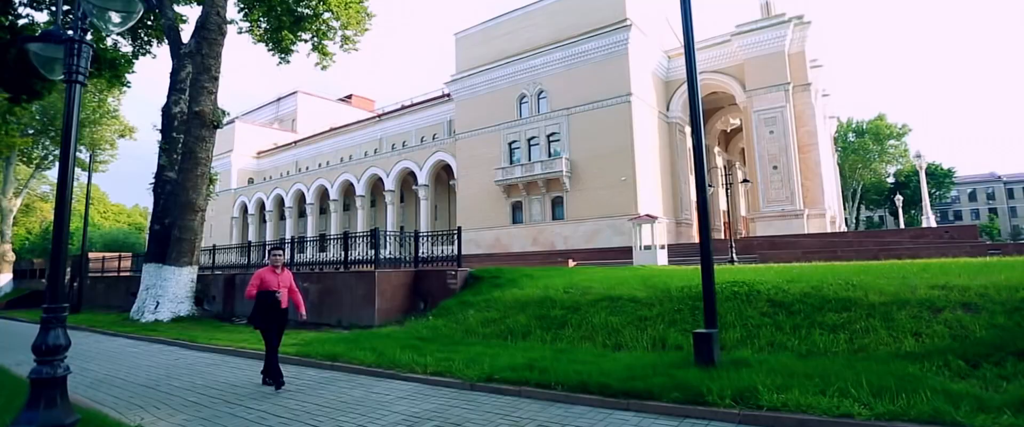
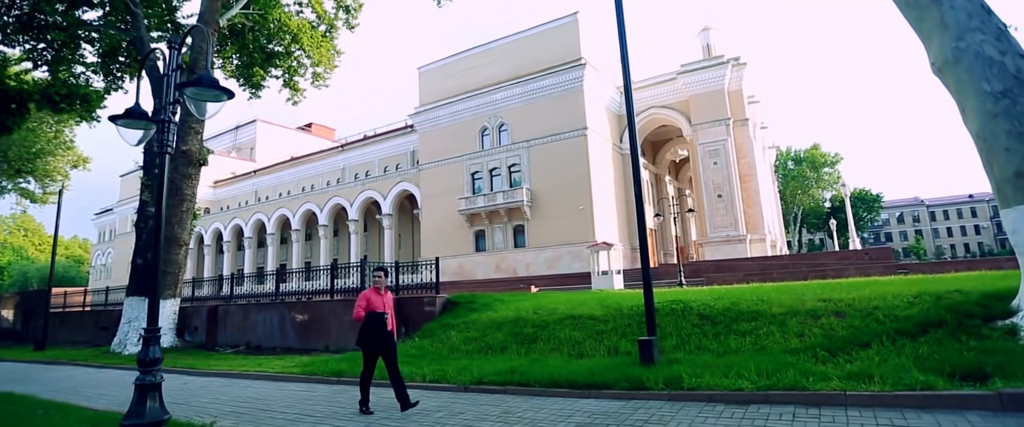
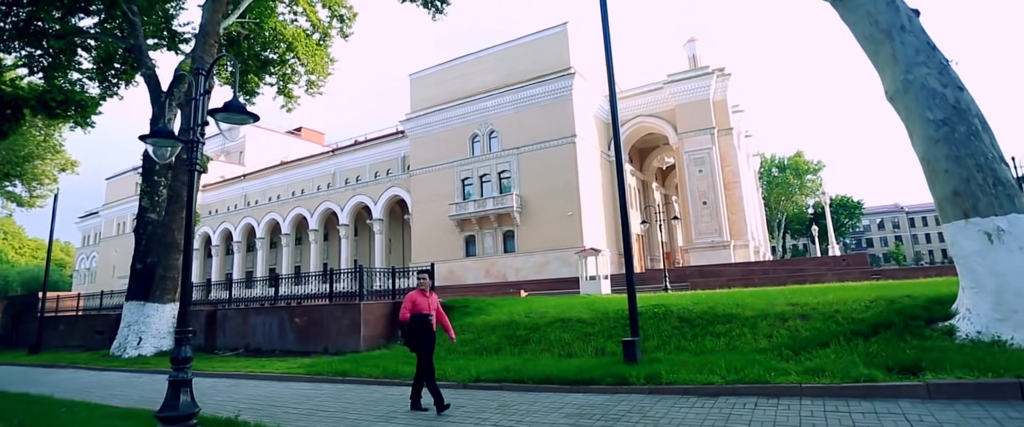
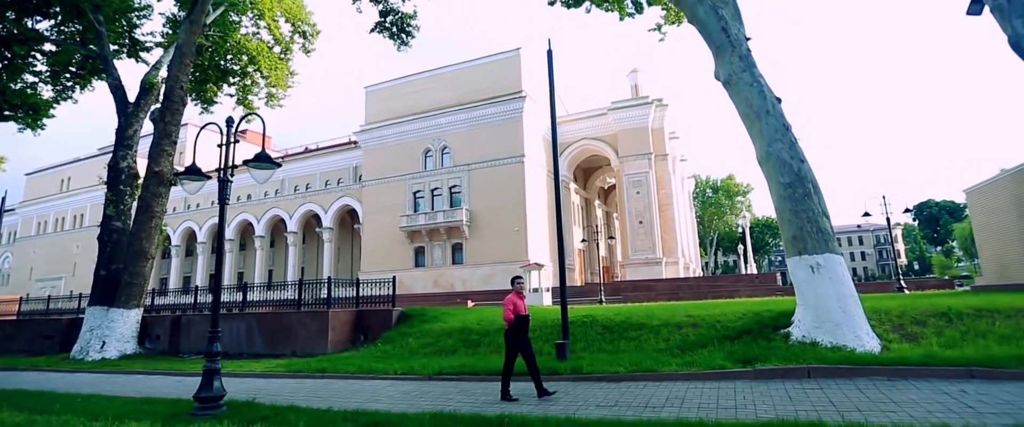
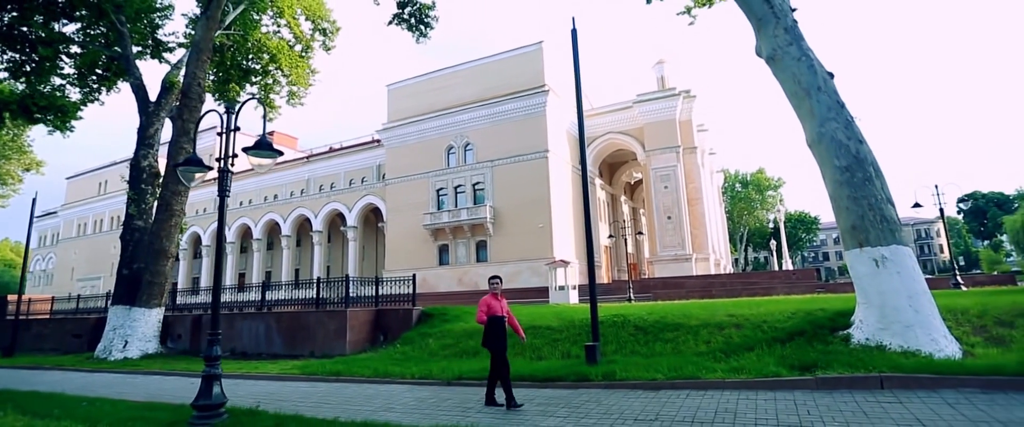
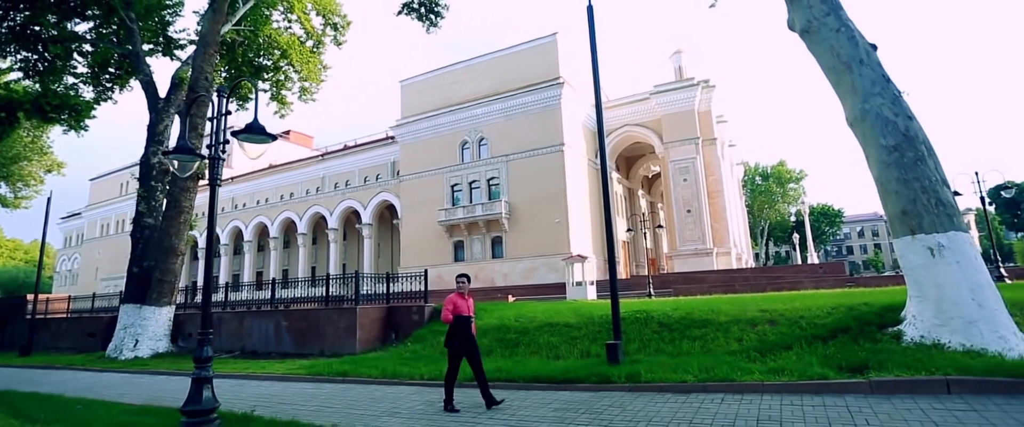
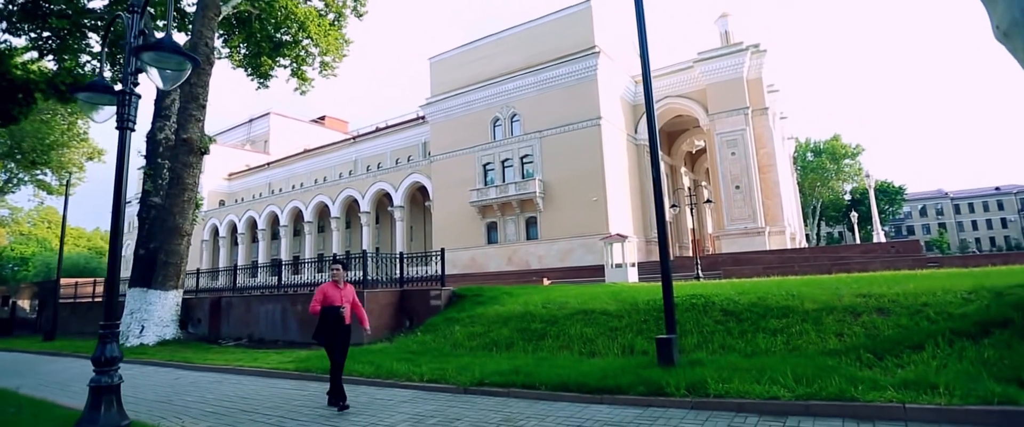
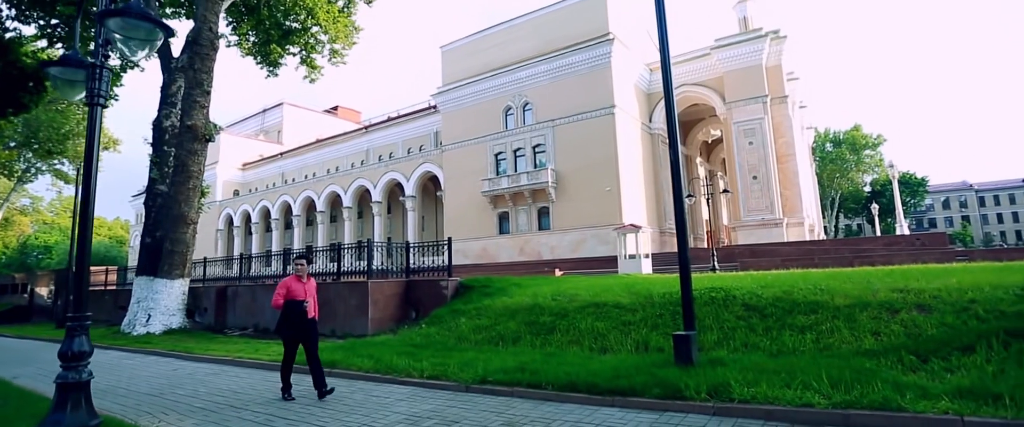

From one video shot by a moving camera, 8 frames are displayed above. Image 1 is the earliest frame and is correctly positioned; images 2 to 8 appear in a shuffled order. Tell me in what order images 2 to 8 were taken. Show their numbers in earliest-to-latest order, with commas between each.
8, 7, 2, 3, 6, 5, 4
